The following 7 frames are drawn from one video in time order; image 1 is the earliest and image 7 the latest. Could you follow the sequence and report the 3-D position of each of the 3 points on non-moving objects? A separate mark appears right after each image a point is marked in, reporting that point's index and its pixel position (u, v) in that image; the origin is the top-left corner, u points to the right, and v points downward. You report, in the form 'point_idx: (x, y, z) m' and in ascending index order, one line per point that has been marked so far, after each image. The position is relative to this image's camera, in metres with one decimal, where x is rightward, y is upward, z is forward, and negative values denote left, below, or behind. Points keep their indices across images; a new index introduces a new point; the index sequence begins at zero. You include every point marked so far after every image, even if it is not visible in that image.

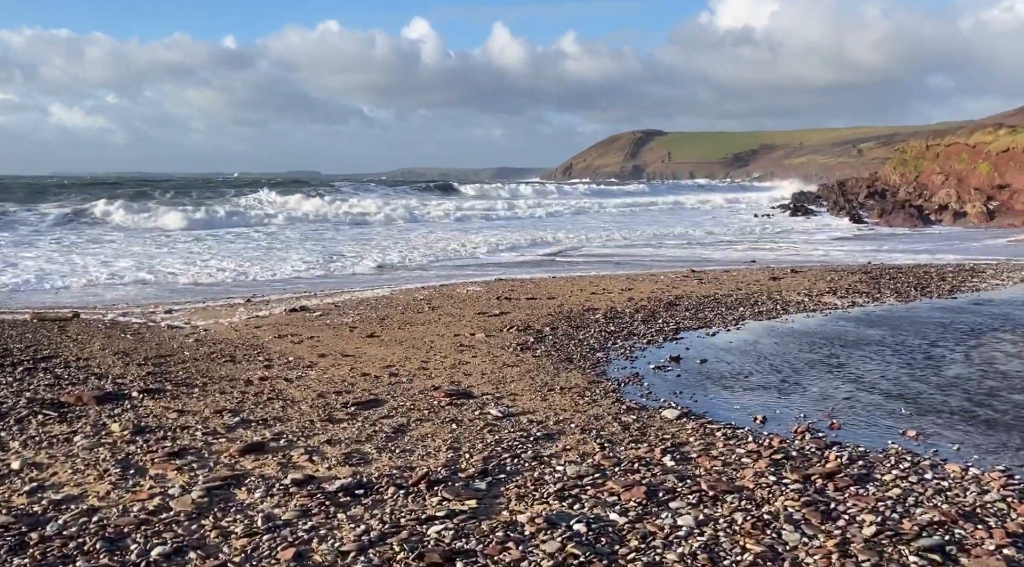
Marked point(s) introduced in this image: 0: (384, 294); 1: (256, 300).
0: (-2.0, -0.2, +13.0) m
1: (-4.2, -0.3, +13.6) m
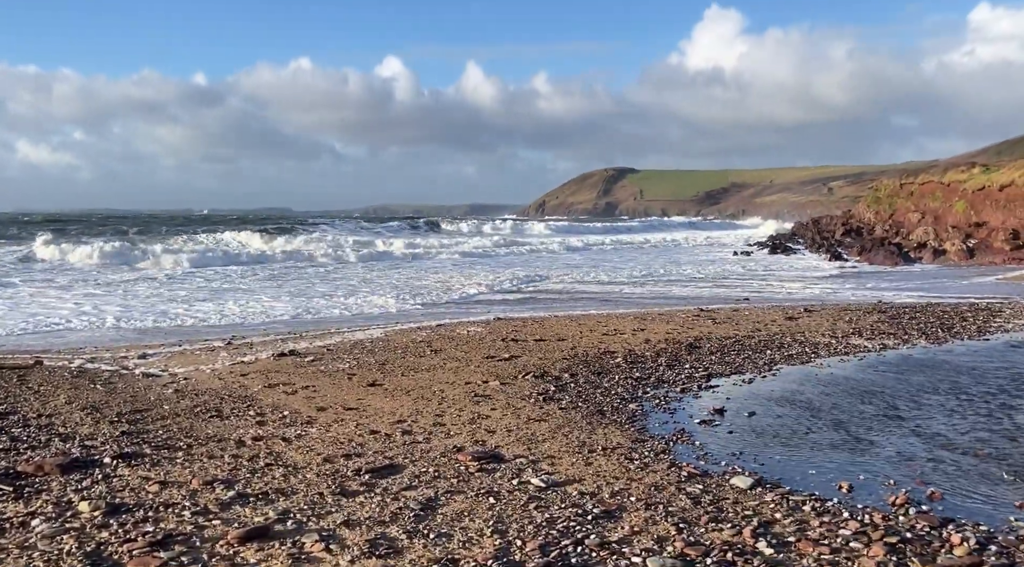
0: (-2.0, -0.8, +12.1) m
1: (-4.2, -0.9, +12.5) m
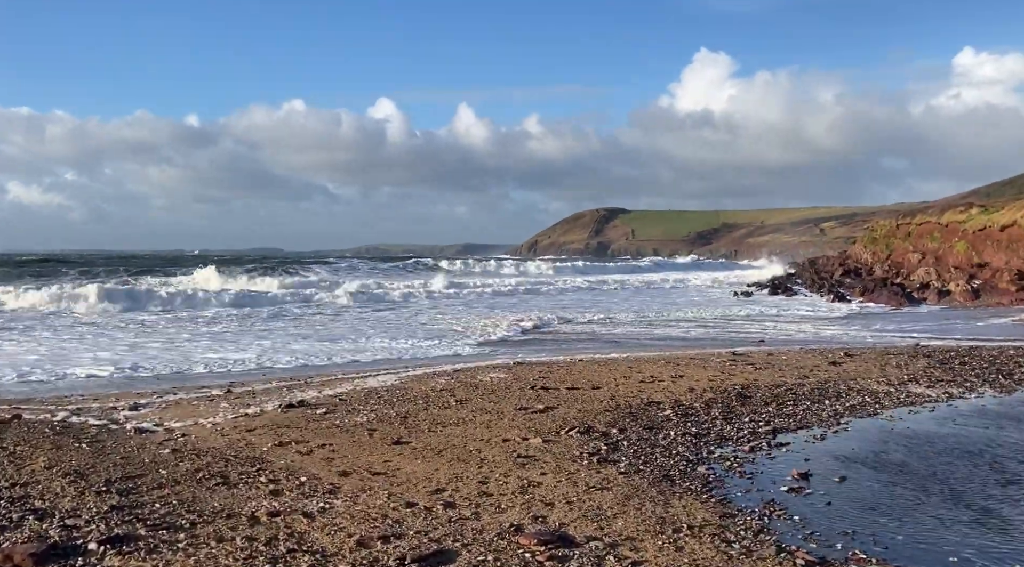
0: (-1.6, -1.3, +11.1) m
1: (-3.8, -1.5, +11.5) m
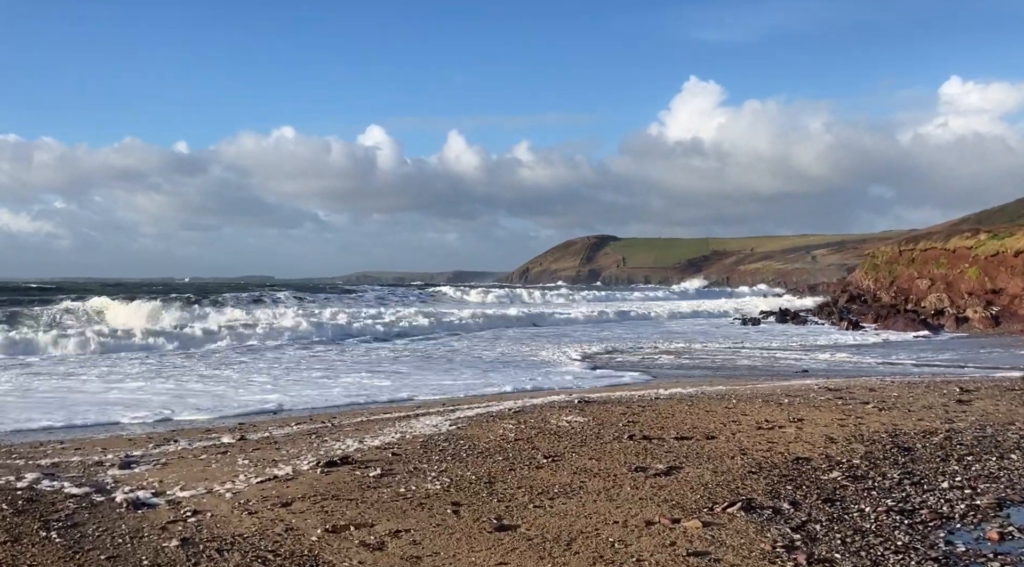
0: (-0.7, -1.6, +8.9) m
1: (-2.9, -1.8, +9.3) m
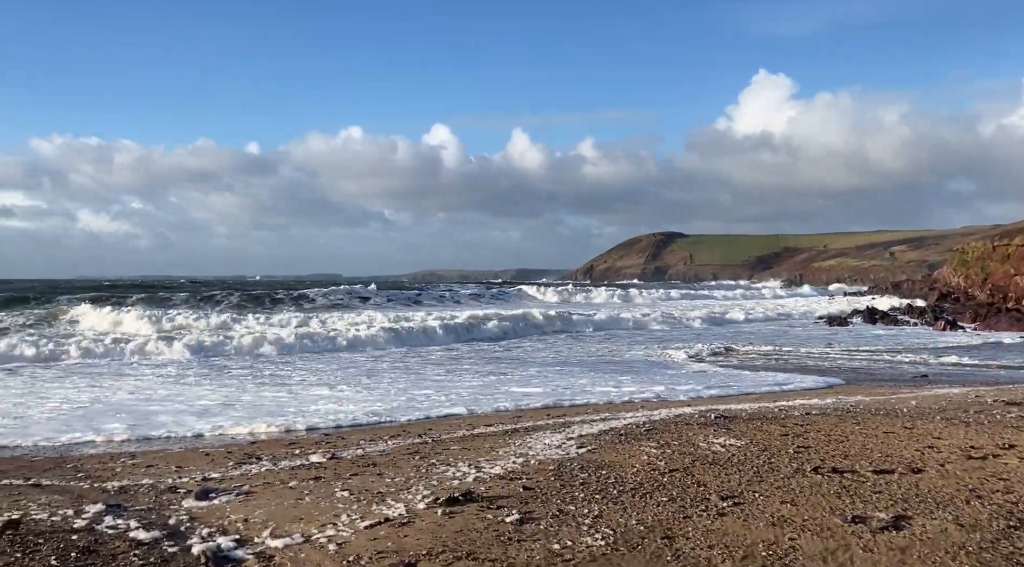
0: (+0.6, -1.5, +7.4) m
1: (-1.6, -1.7, +8.0) m
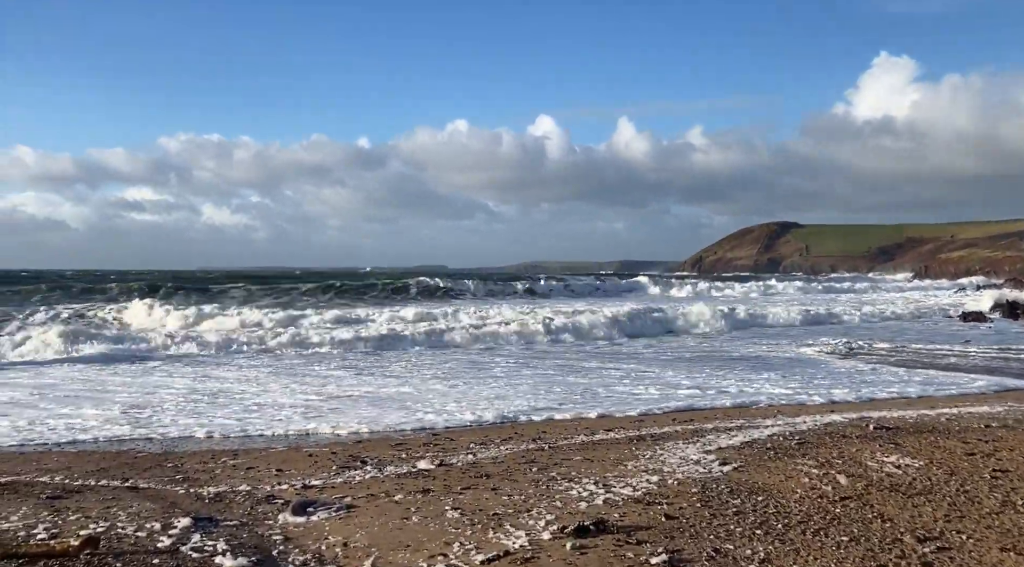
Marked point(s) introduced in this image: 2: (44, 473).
0: (+1.6, -1.5, +6.4) m
1: (-0.5, -1.6, +7.2) m
2: (-4.2, -1.7, +7.5) m
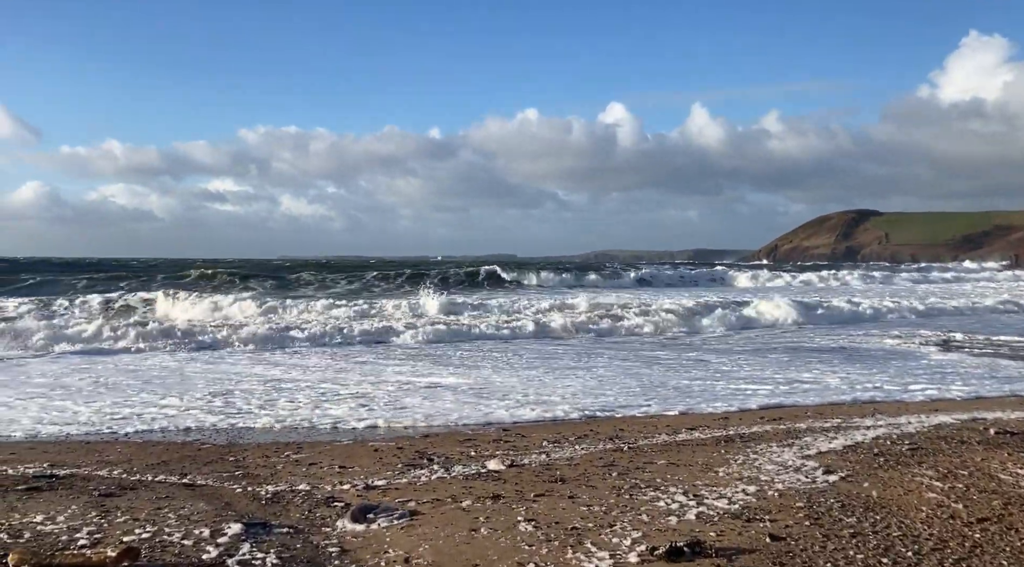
0: (+2.1, -1.4, +5.6) m
1: (+0.1, -1.5, +6.6) m
2: (-3.6, -1.6, +7.2) m
